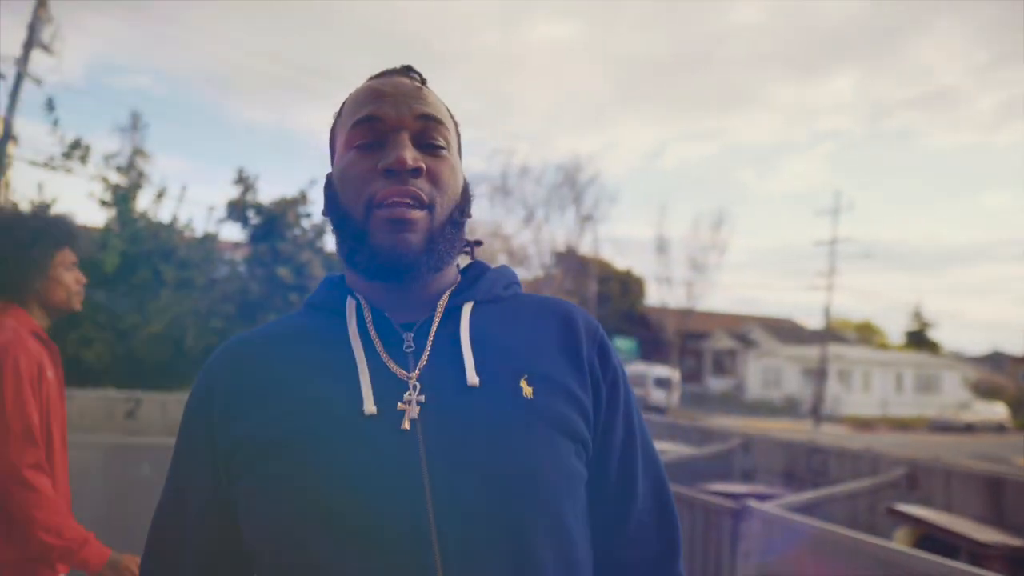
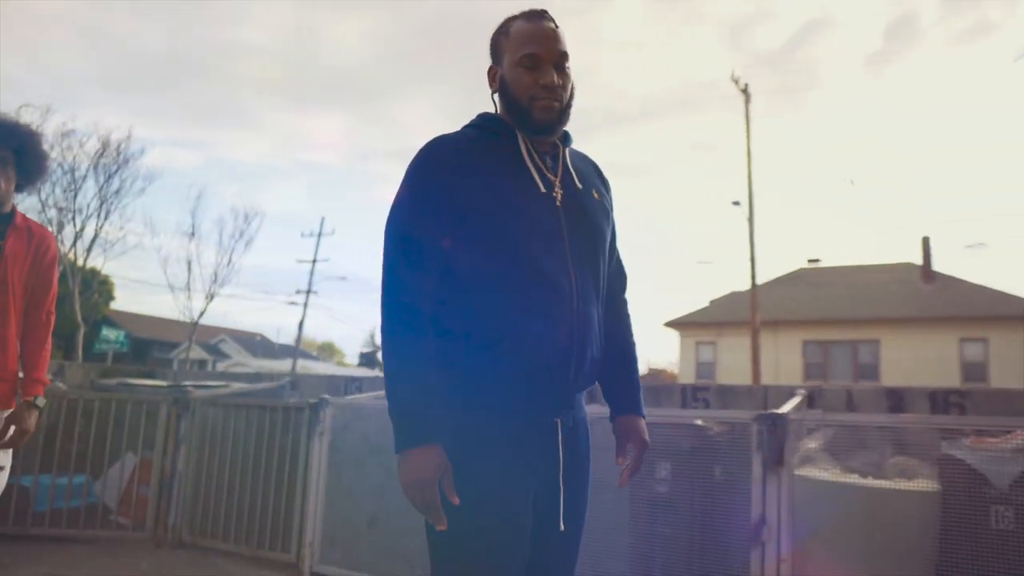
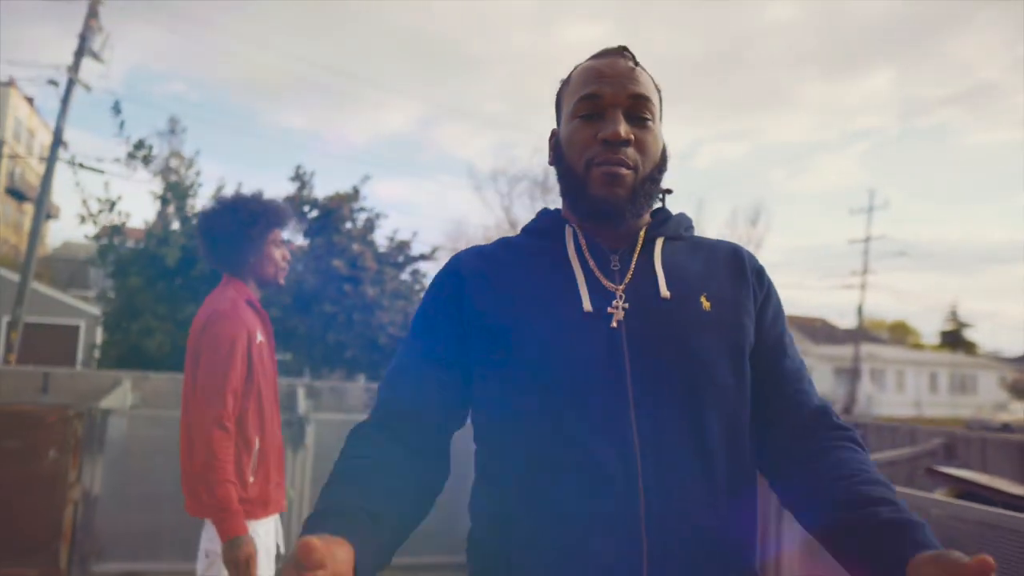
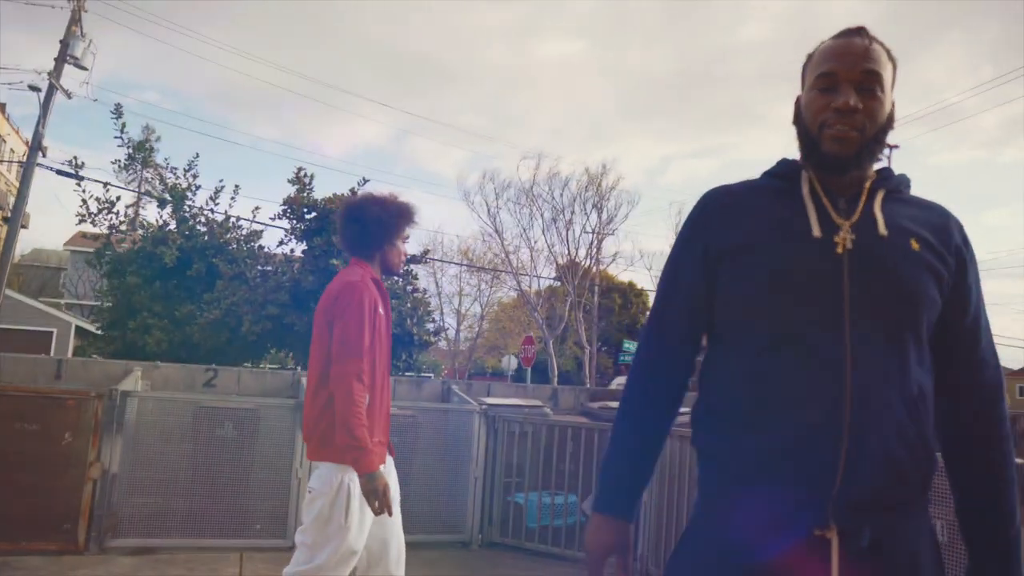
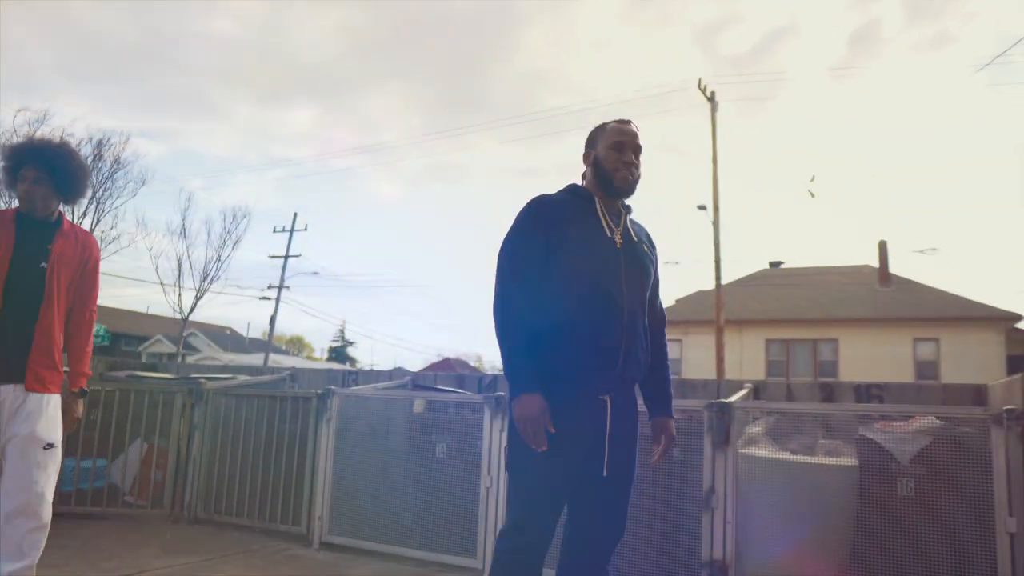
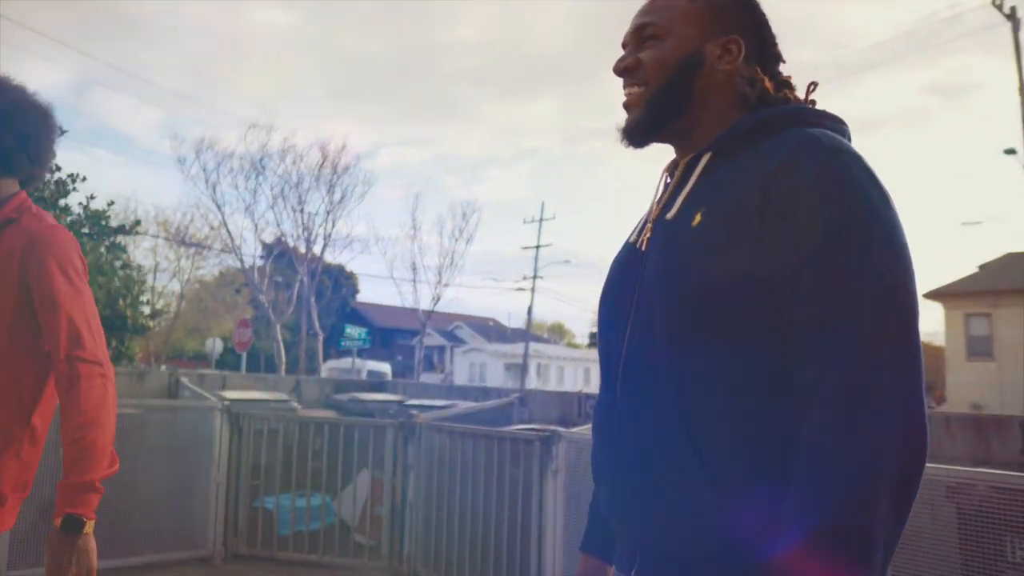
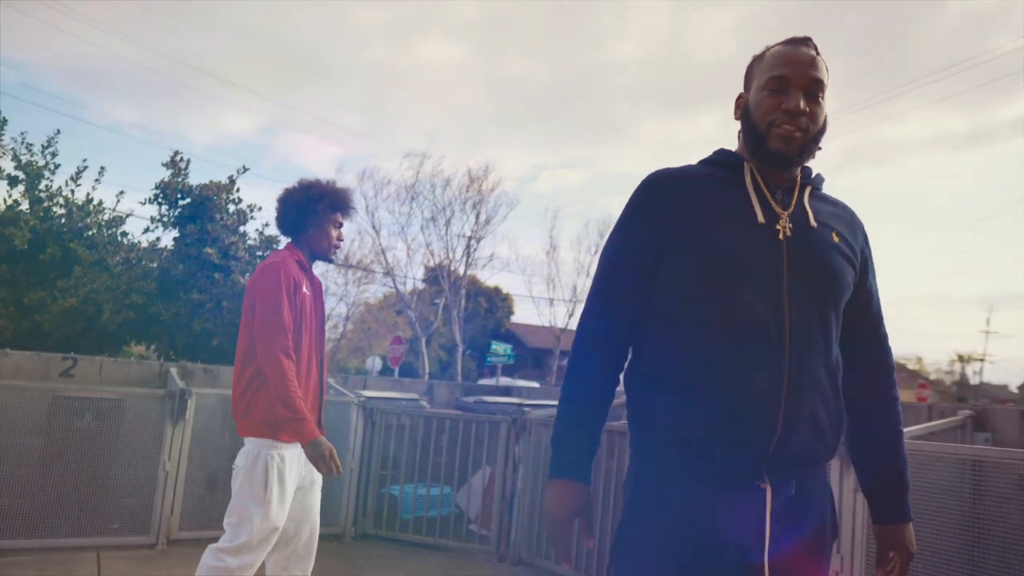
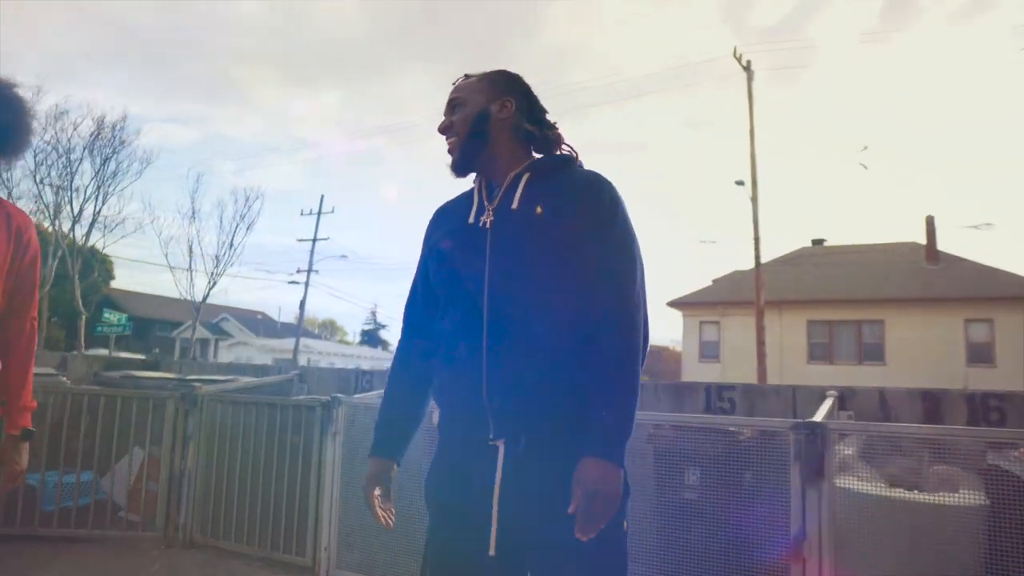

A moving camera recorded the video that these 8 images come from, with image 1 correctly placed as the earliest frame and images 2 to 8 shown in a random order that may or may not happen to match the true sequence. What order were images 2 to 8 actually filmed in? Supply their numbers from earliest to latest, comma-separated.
3, 4, 7, 2, 5, 8, 6
